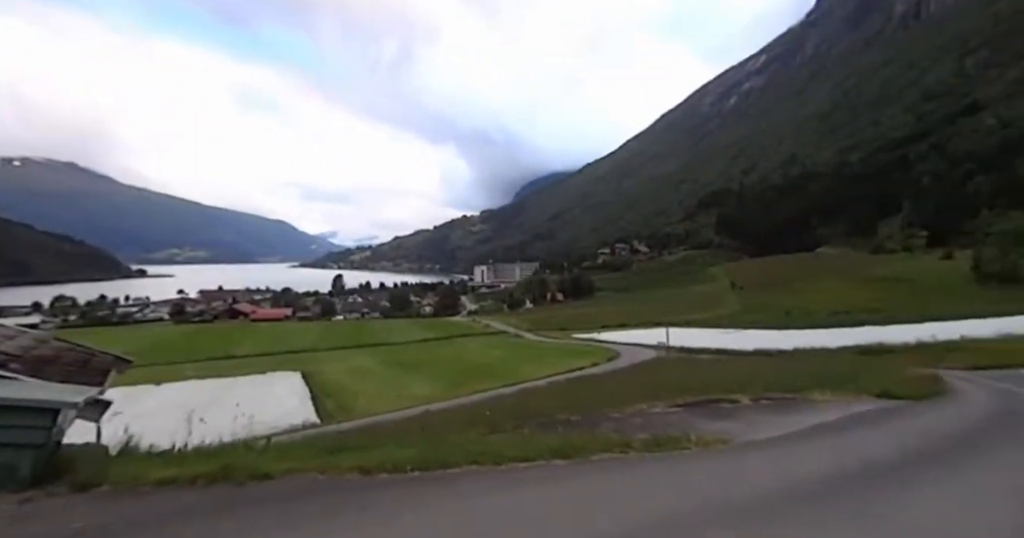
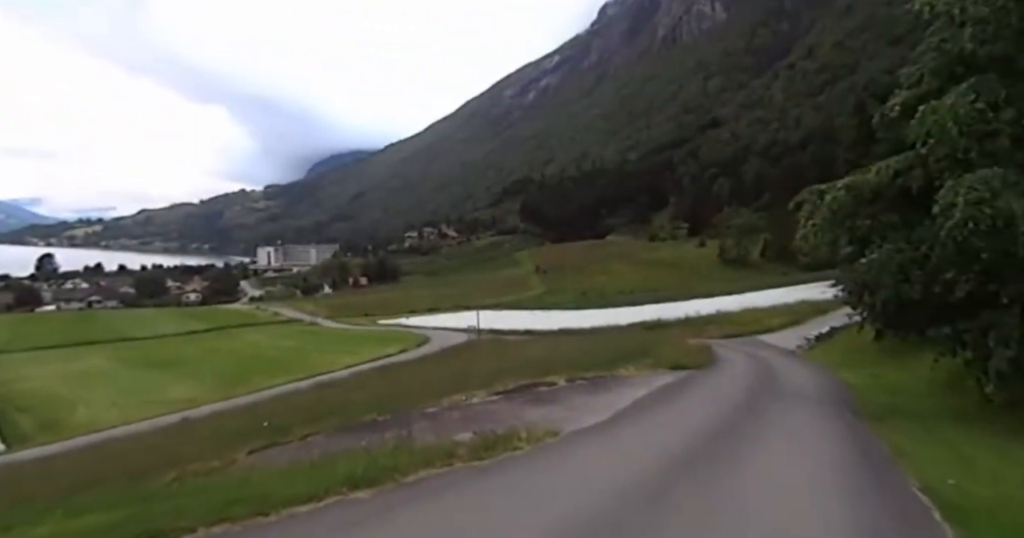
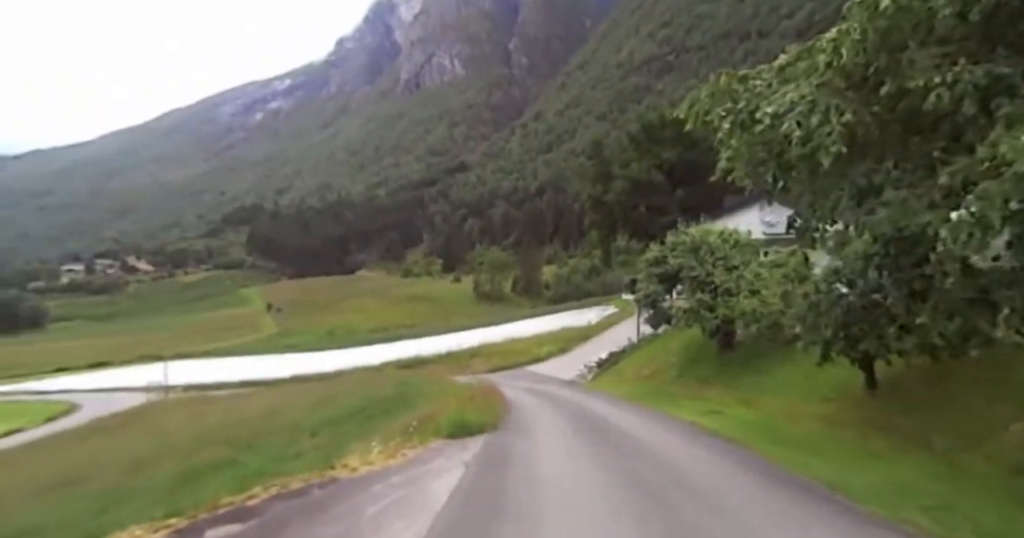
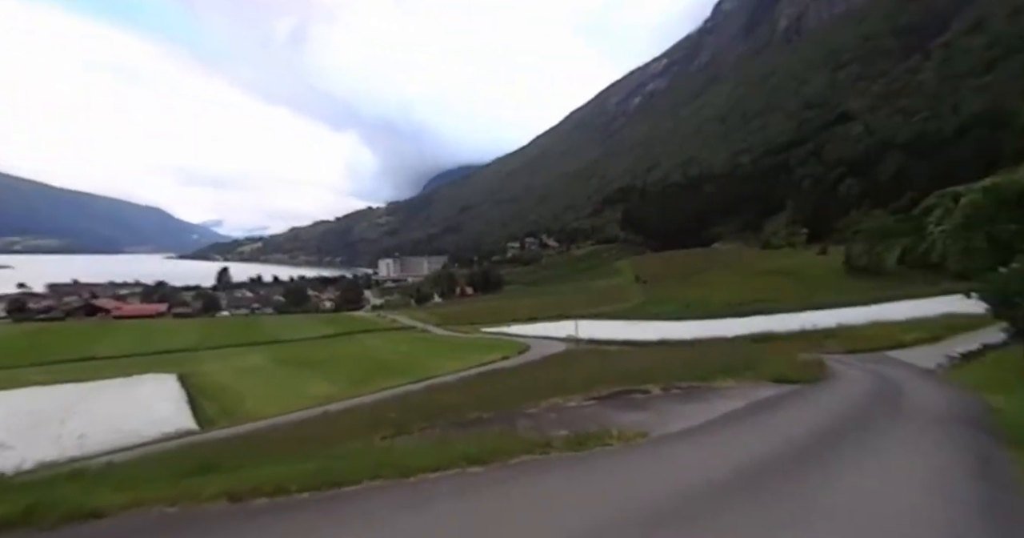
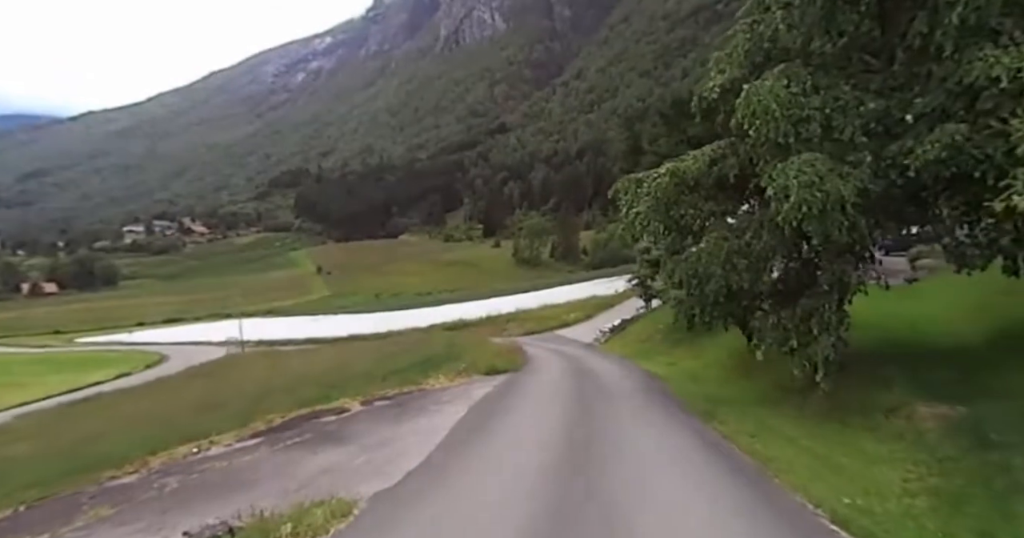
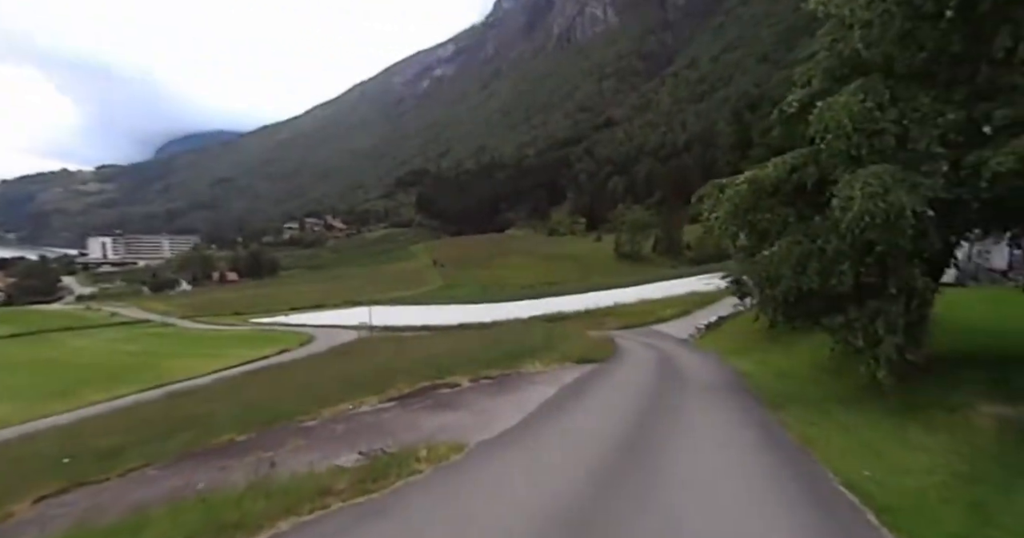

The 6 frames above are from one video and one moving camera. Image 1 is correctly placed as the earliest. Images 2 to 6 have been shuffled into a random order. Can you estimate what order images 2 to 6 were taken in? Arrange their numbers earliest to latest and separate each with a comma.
4, 2, 6, 5, 3
